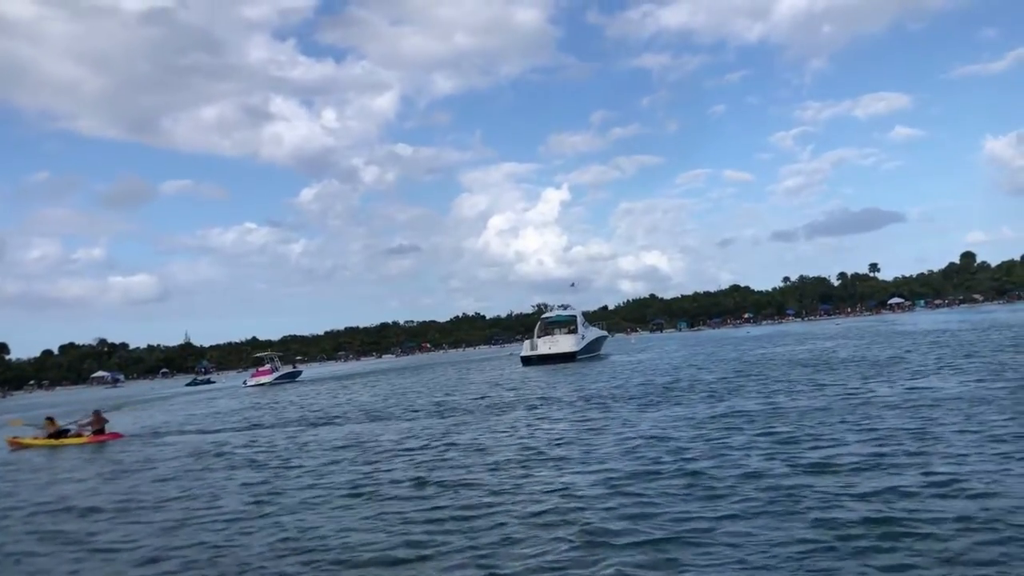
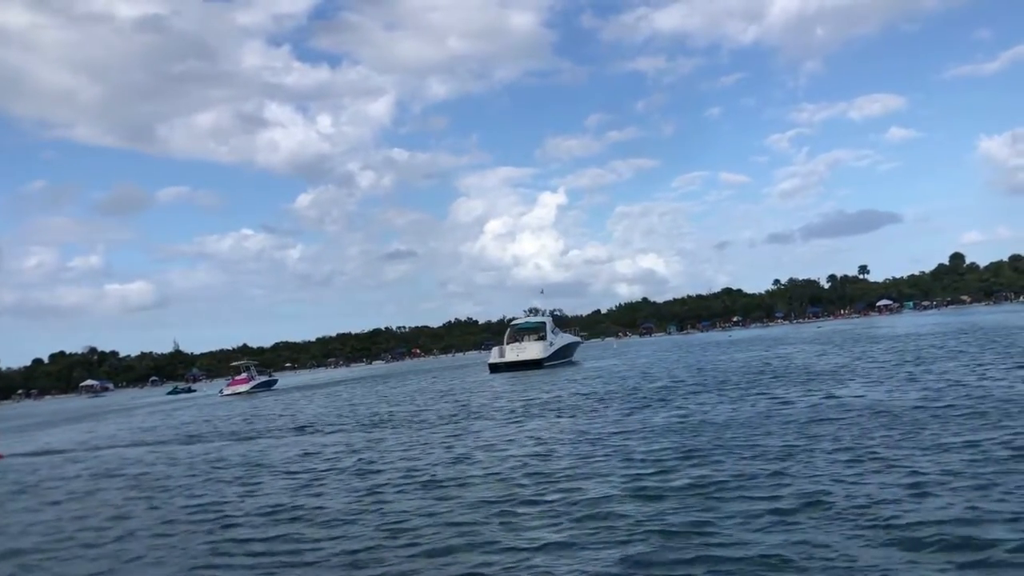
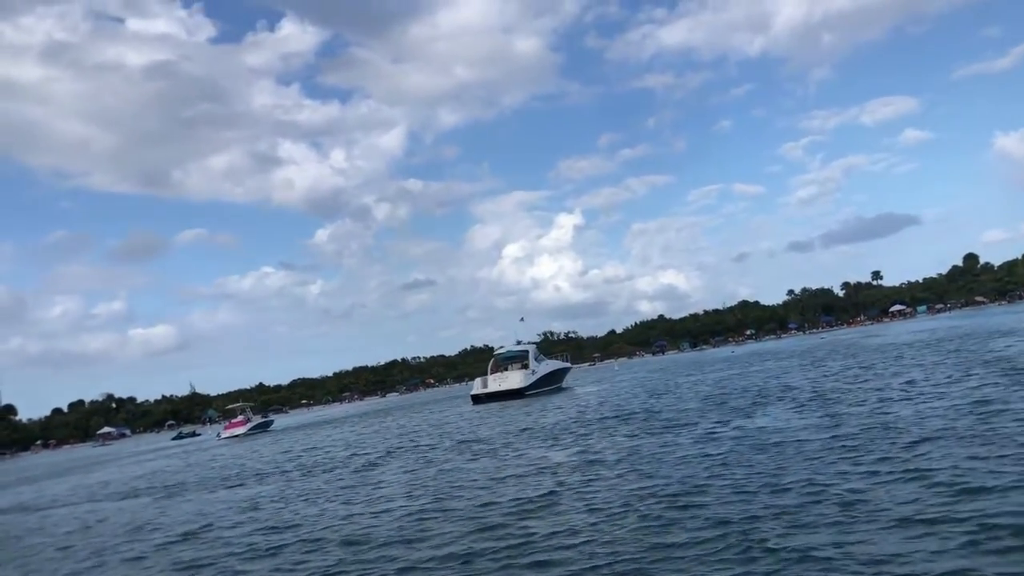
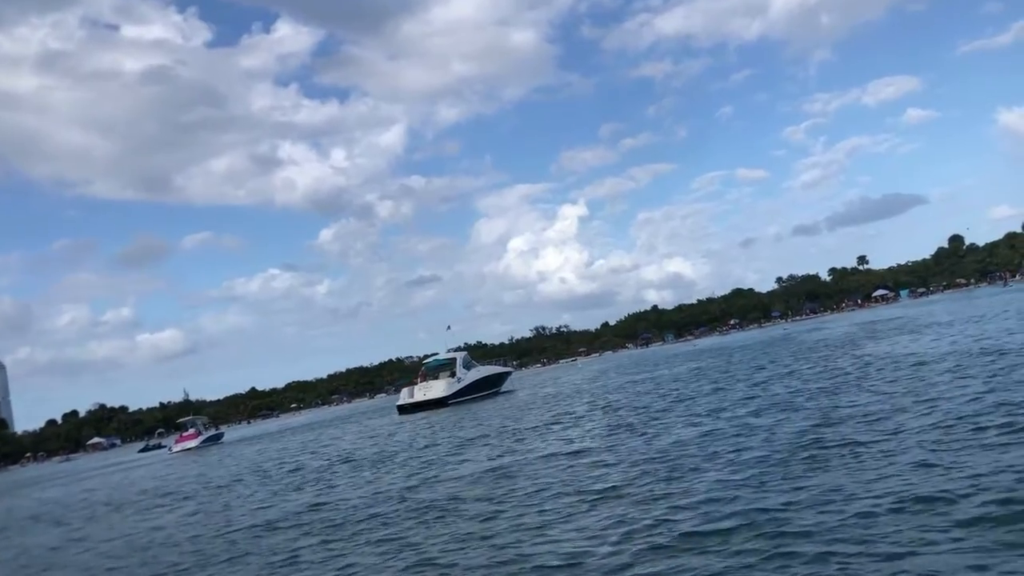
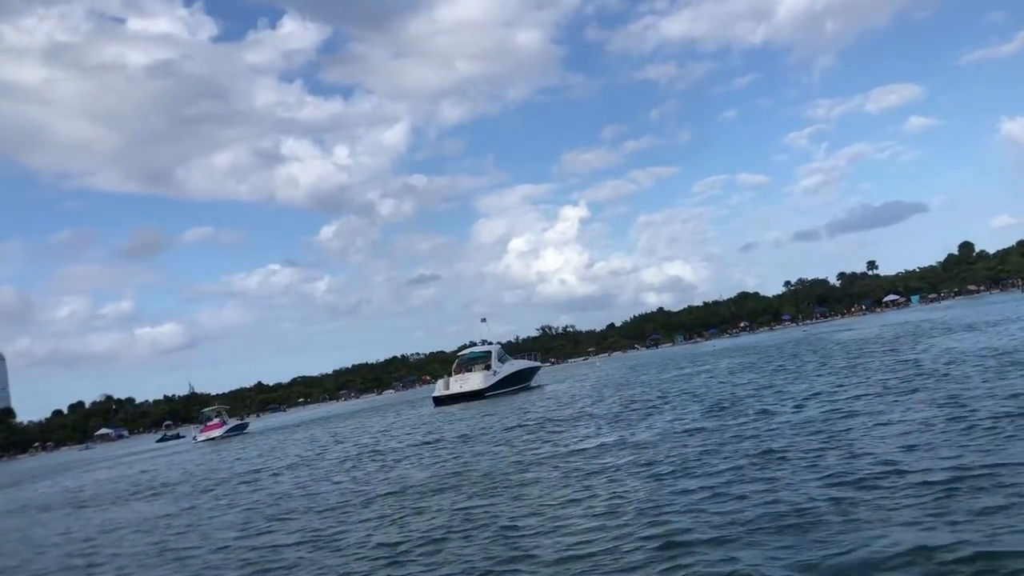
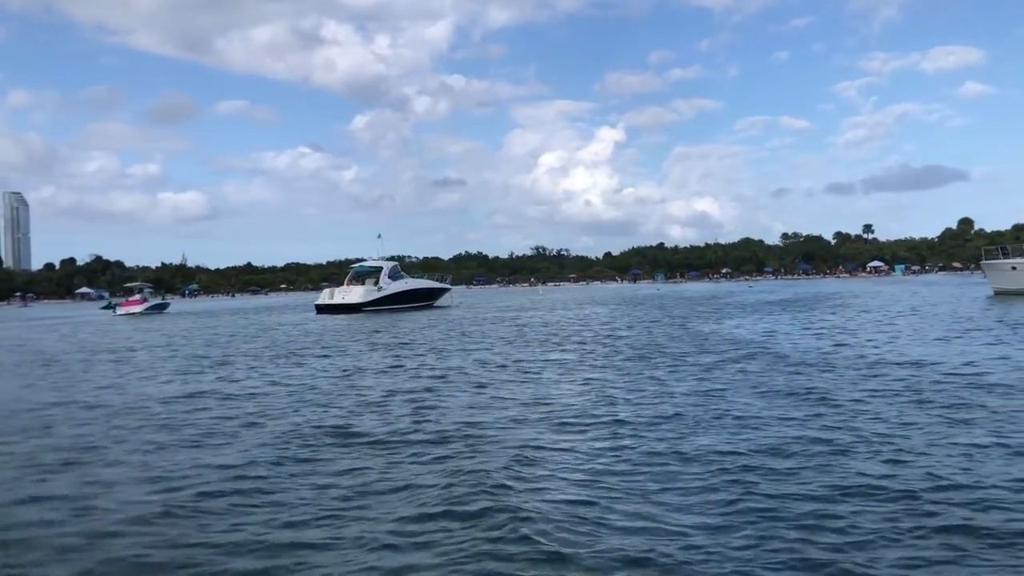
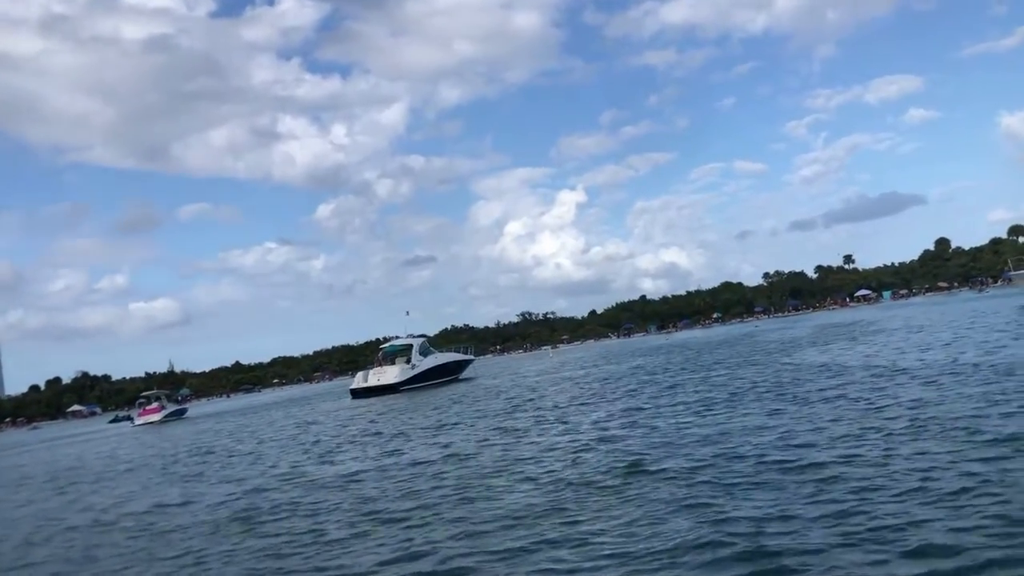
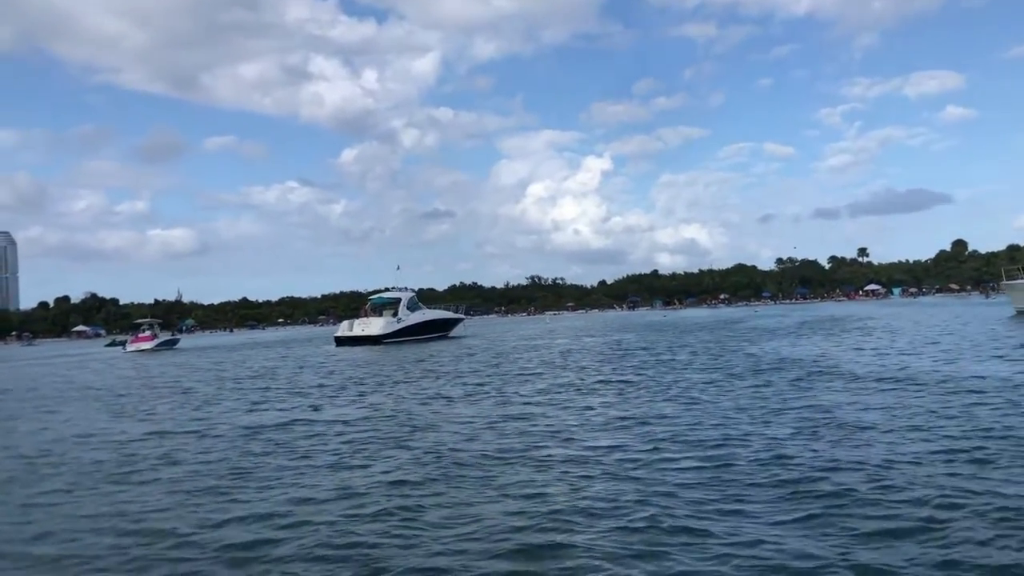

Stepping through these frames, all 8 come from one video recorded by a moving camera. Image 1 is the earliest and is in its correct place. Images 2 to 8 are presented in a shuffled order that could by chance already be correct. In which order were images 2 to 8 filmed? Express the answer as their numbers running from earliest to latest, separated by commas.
2, 3, 5, 4, 7, 8, 6
